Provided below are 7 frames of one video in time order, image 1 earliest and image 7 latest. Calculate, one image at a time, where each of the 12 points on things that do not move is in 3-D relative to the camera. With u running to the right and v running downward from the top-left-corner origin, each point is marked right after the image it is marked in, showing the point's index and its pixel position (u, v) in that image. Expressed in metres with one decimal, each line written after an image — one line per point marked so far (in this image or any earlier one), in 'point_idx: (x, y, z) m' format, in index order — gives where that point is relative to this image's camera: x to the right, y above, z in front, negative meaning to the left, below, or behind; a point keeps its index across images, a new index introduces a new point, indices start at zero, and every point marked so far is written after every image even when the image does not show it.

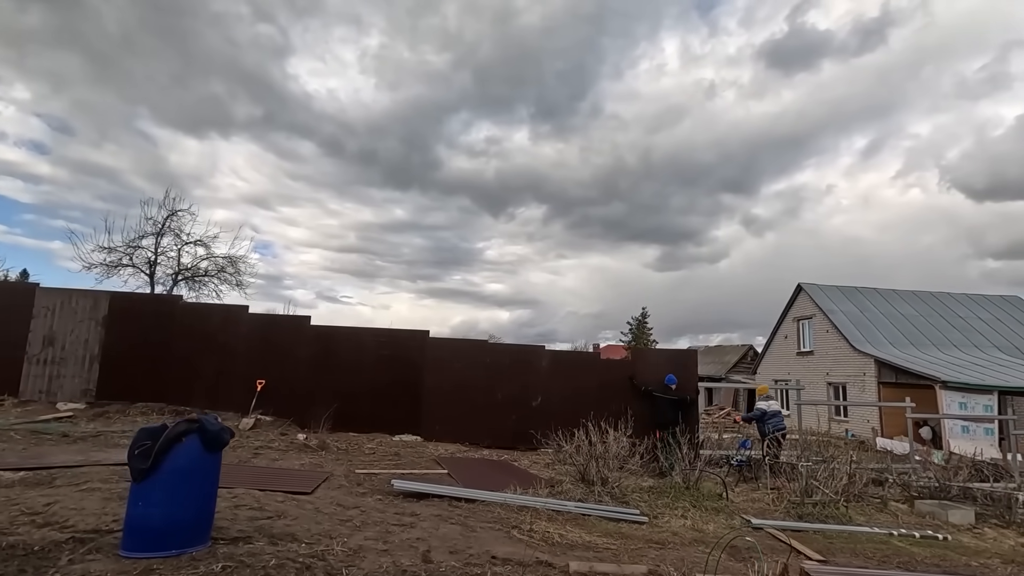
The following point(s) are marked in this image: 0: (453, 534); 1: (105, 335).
0: (-0.4, -2.0, +4.6) m
1: (-6.0, -0.7, +8.5) m
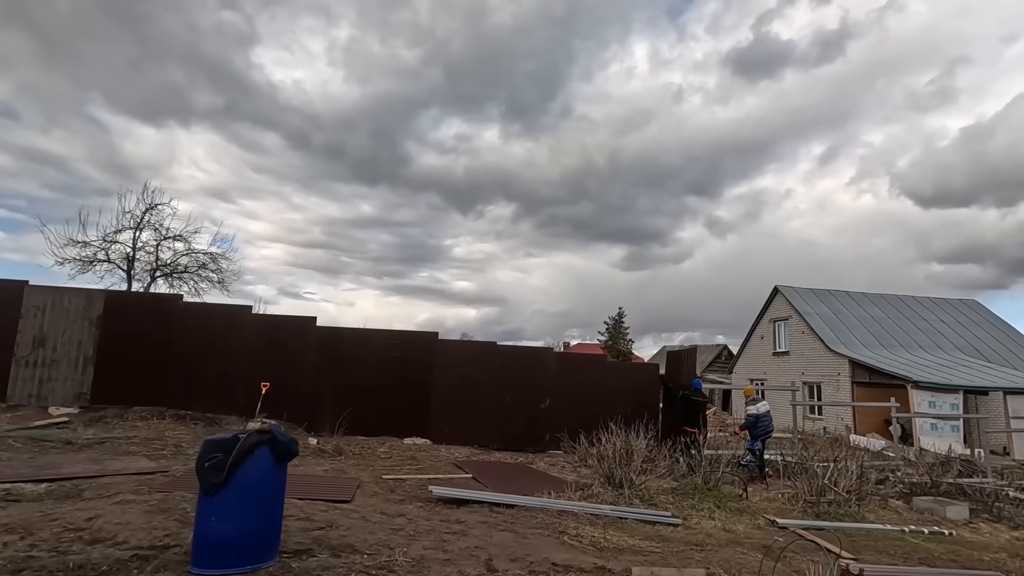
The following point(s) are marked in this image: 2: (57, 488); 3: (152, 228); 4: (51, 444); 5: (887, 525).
0: (0.0, -2.0, +4.6) m
1: (-5.8, -0.7, +8.1) m
2: (-3.7, -1.7, +4.7) m
3: (-8.9, +1.5, +14.2) m
4: (-5.2, -1.8, +6.4) m
5: (+4.2, -2.6, +6.4) m
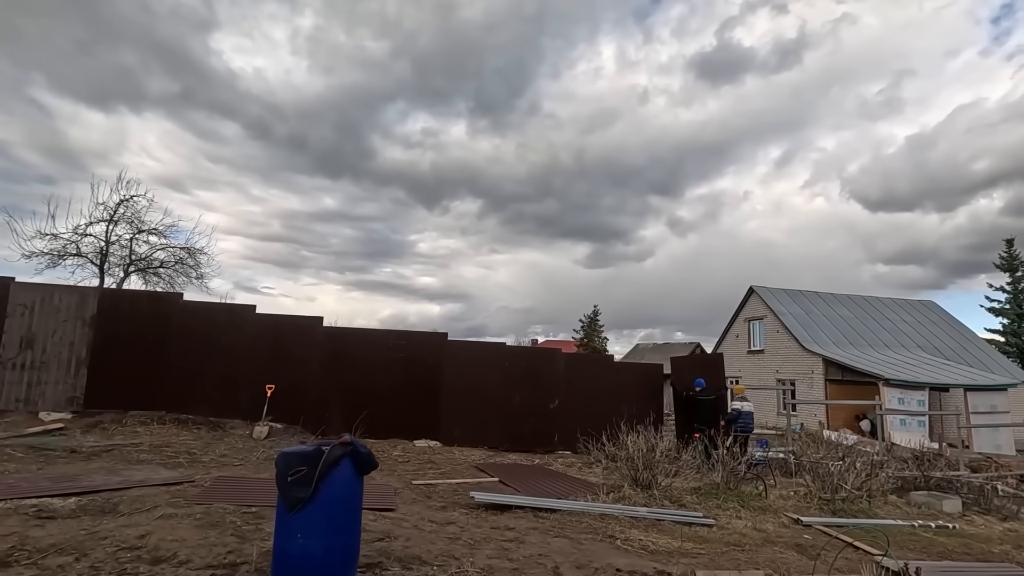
0: (+0.5, -2.1, +4.6) m
1: (-5.6, -0.7, +7.7) m
2: (-3.3, -1.7, +4.5) m
3: (-9.1, +1.6, +13.6) m
4: (-4.8, -1.7, +6.1) m
5: (+4.5, -2.7, +6.7) m
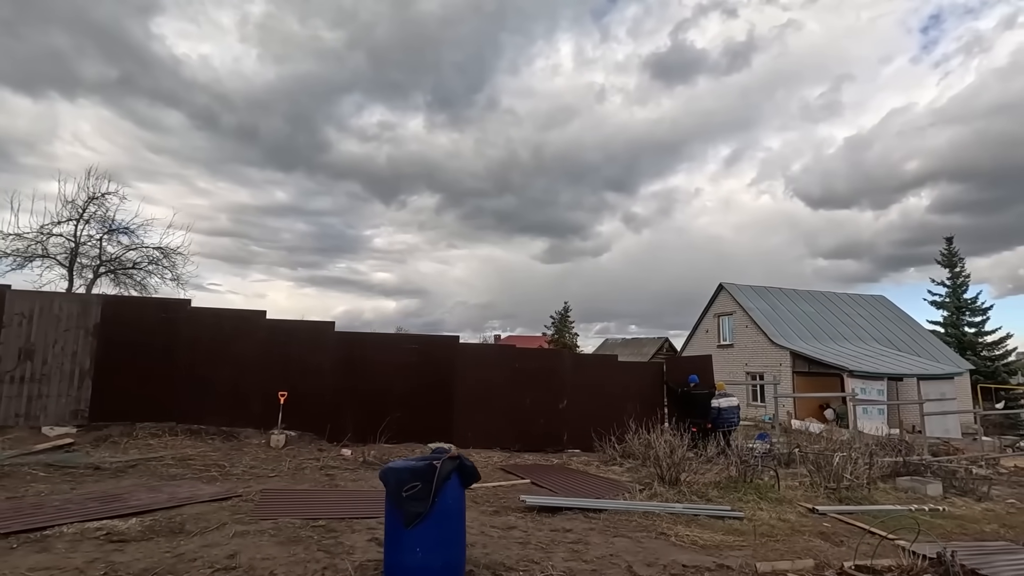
0: (+1.0, -2.1, +4.8) m
1: (-5.3, -0.8, +7.4) m
2: (-2.7, -1.8, +4.3) m
3: (-9.3, +1.5, +12.9) m
4: (-4.4, -1.8, +5.8) m
5: (+4.8, -2.7, +7.2) m
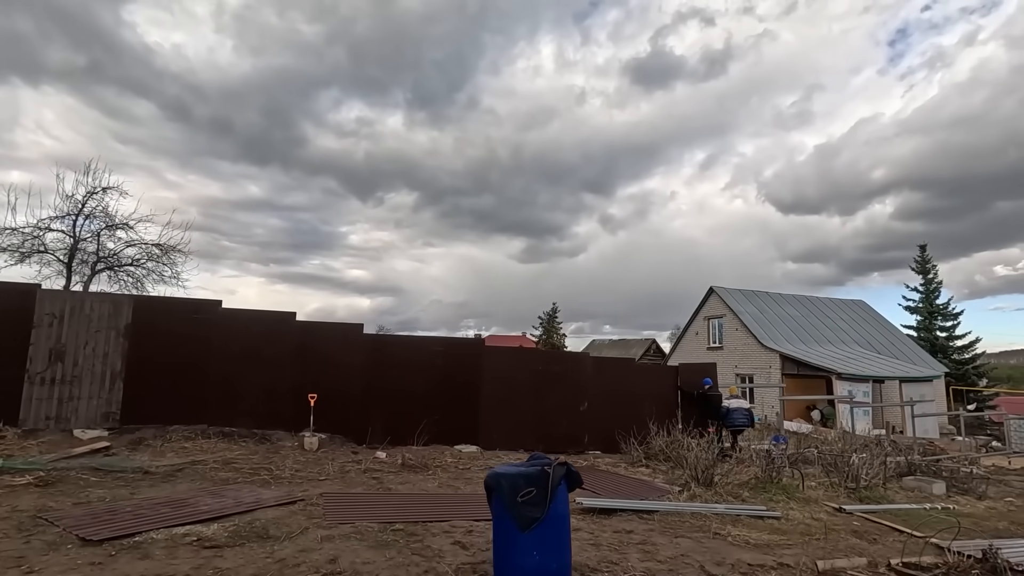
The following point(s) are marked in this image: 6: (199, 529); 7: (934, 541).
0: (+1.6, -2.2, +5.0) m
1: (-4.8, -0.8, +7.2) m
2: (-2.1, -1.8, +4.4) m
3: (-9.1, +1.6, +12.5) m
4: (-3.8, -1.9, +5.7) m
5: (+5.3, -2.9, +7.6) m
6: (-2.3, -1.8, +4.3) m
7: (+4.1, -2.5, +5.6) m
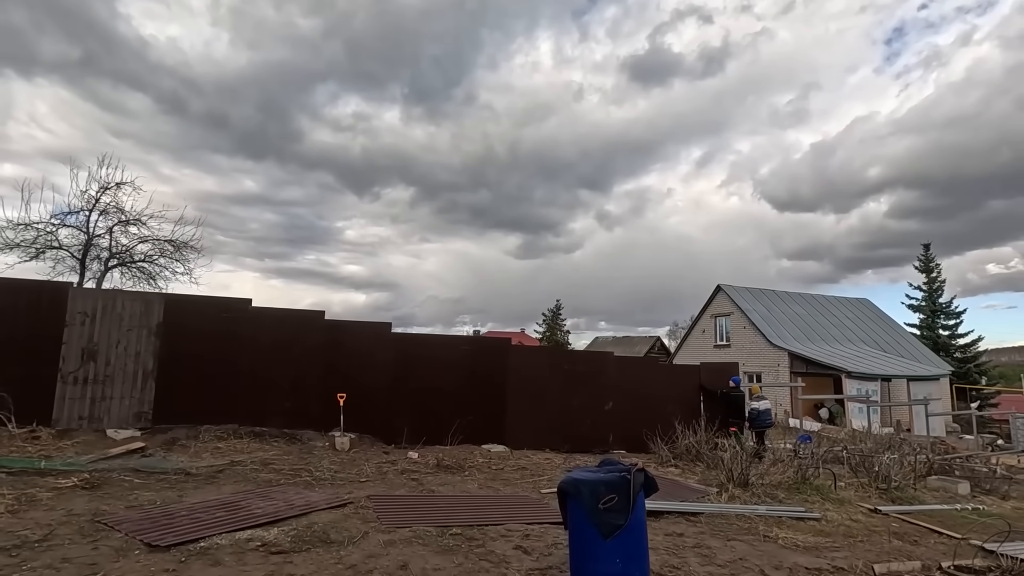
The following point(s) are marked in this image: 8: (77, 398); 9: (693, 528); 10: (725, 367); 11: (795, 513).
0: (+2.1, -2.3, +5.0) m
1: (-4.4, -0.7, +7.1) m
2: (-1.6, -1.8, +4.3) m
3: (-8.7, +1.7, +12.4) m
4: (-3.4, -1.9, +5.7) m
5: (+5.7, -2.9, +7.7) m
6: (-1.9, -1.8, +4.2) m
7: (+4.6, -2.5, +5.6) m
8: (-5.1, -1.3, +6.7) m
9: (+1.7, -2.2, +5.4) m
10: (+3.8, -1.4, +10.4) m
11: (+3.1, -2.5, +6.4) m
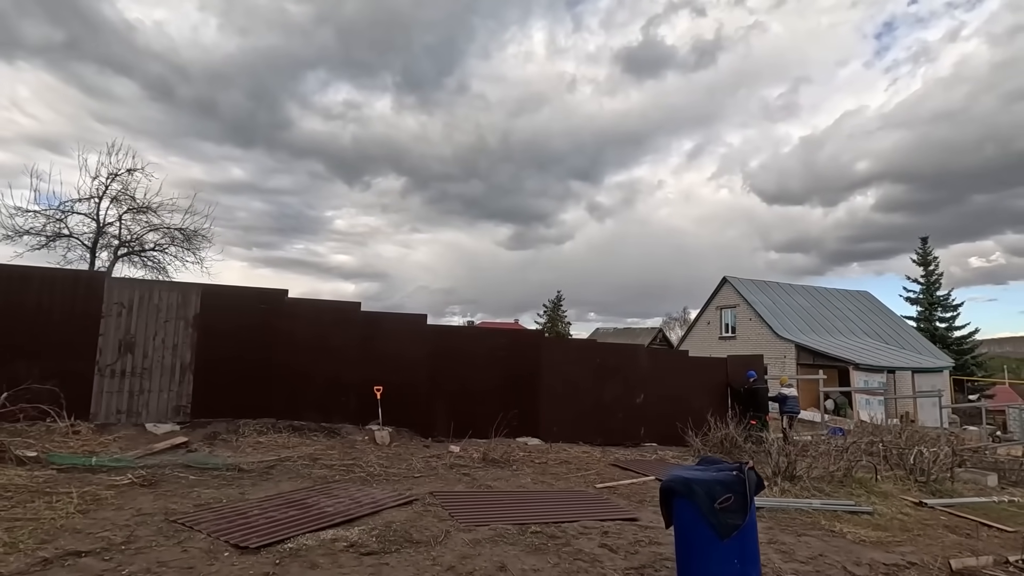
0: (+2.7, -2.2, +4.9) m
1: (-3.8, -0.6, +6.9) m
2: (-1.0, -1.8, +4.2) m
3: (-8.2, +1.9, +12.0) m
4: (-2.8, -1.8, +5.5) m
5: (+6.3, -2.8, +7.7) m
6: (-1.2, -1.8, +4.1) m
7: (+5.2, -2.5, +5.7) m
8: (-4.5, -1.2, +6.5) m
9: (+2.3, -2.2, +5.3) m
10: (+4.3, -1.3, +10.4) m
11: (+3.7, -2.4, +6.4) m
